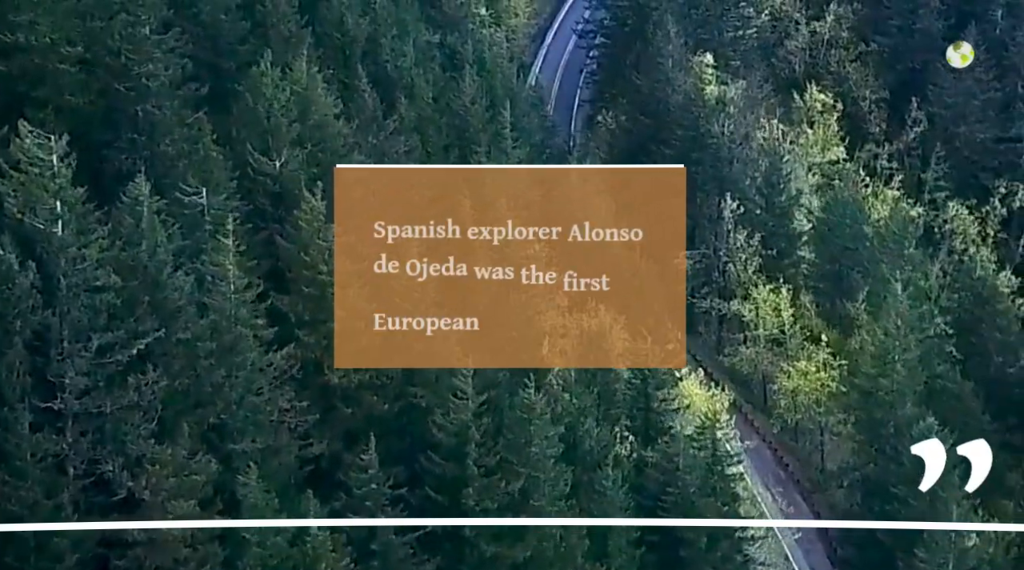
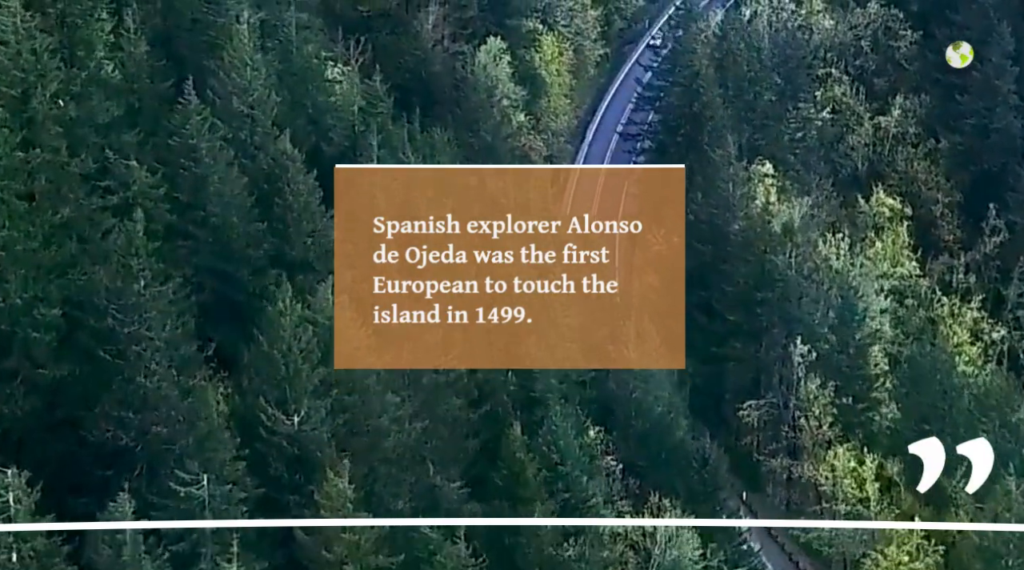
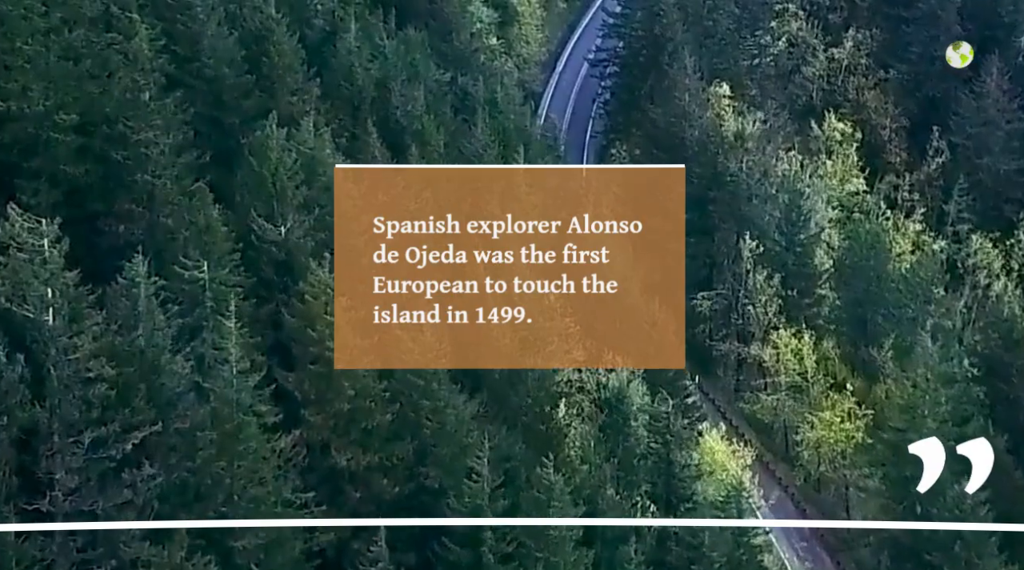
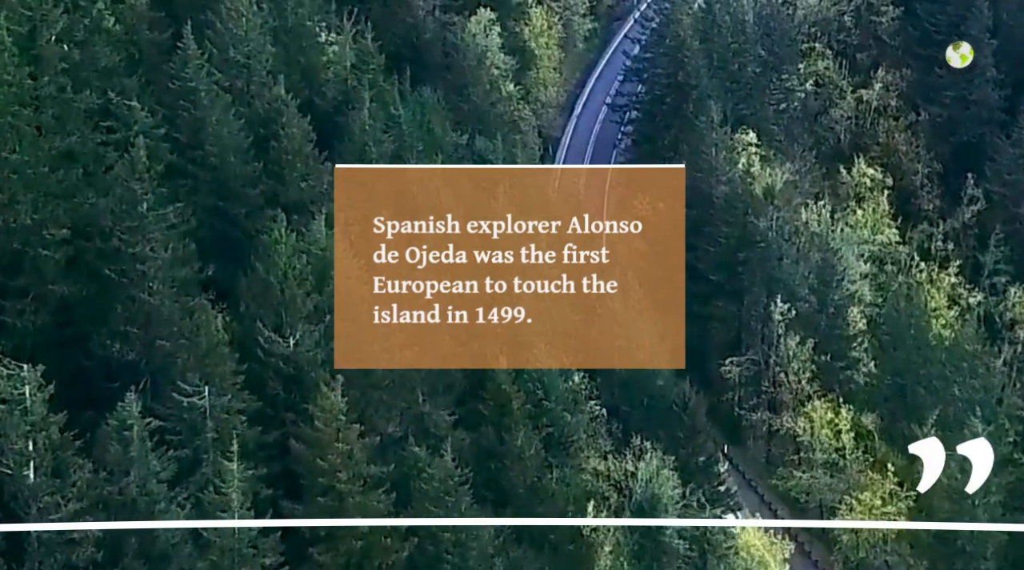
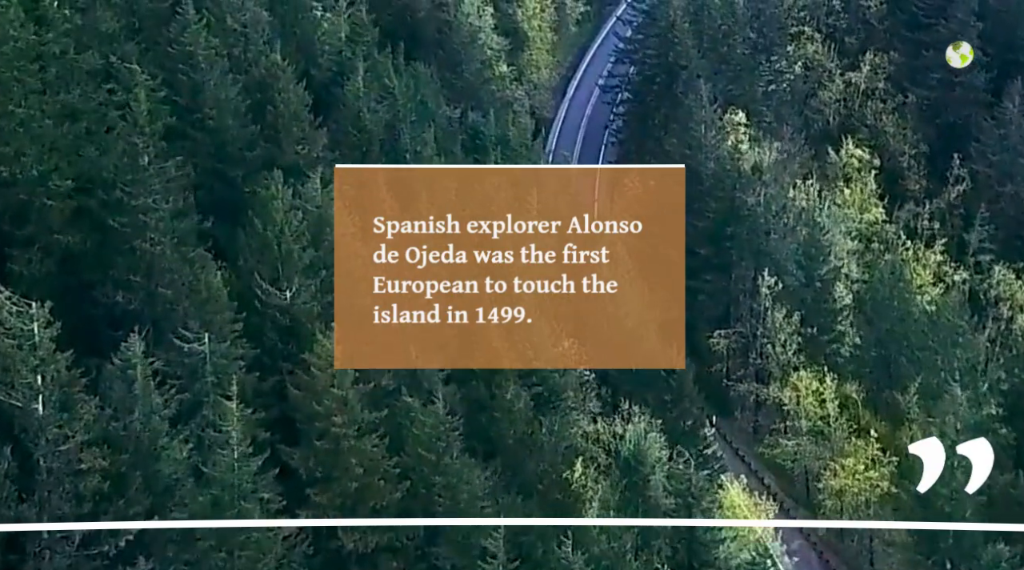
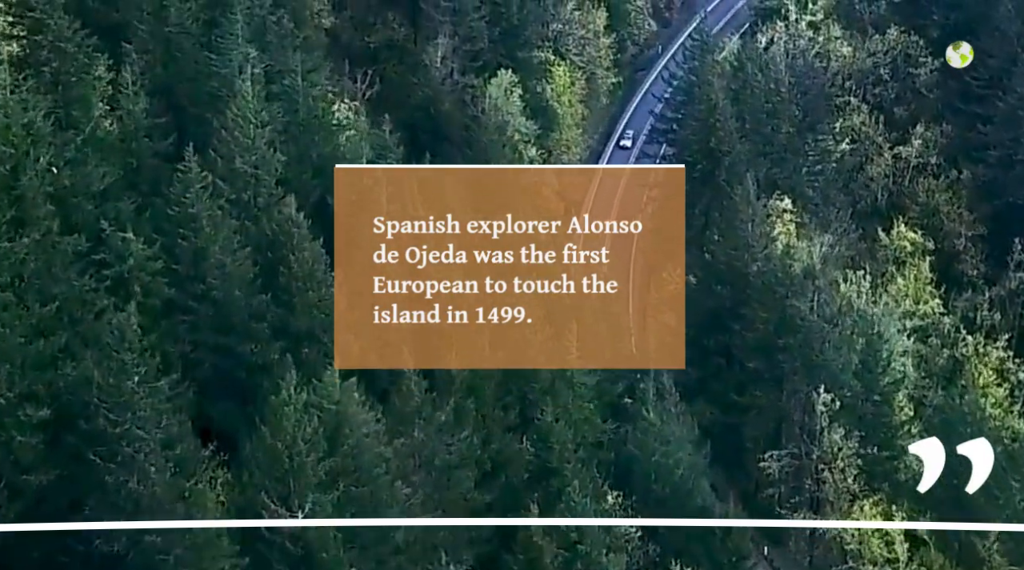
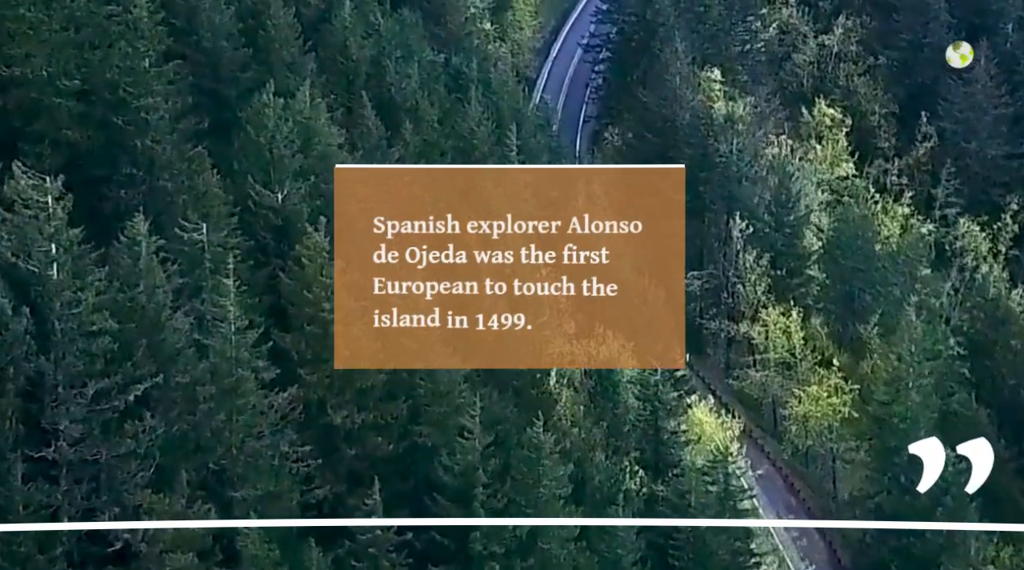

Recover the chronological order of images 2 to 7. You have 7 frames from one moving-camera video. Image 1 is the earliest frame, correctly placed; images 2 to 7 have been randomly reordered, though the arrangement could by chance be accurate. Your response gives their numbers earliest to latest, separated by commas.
7, 3, 5, 4, 2, 6
